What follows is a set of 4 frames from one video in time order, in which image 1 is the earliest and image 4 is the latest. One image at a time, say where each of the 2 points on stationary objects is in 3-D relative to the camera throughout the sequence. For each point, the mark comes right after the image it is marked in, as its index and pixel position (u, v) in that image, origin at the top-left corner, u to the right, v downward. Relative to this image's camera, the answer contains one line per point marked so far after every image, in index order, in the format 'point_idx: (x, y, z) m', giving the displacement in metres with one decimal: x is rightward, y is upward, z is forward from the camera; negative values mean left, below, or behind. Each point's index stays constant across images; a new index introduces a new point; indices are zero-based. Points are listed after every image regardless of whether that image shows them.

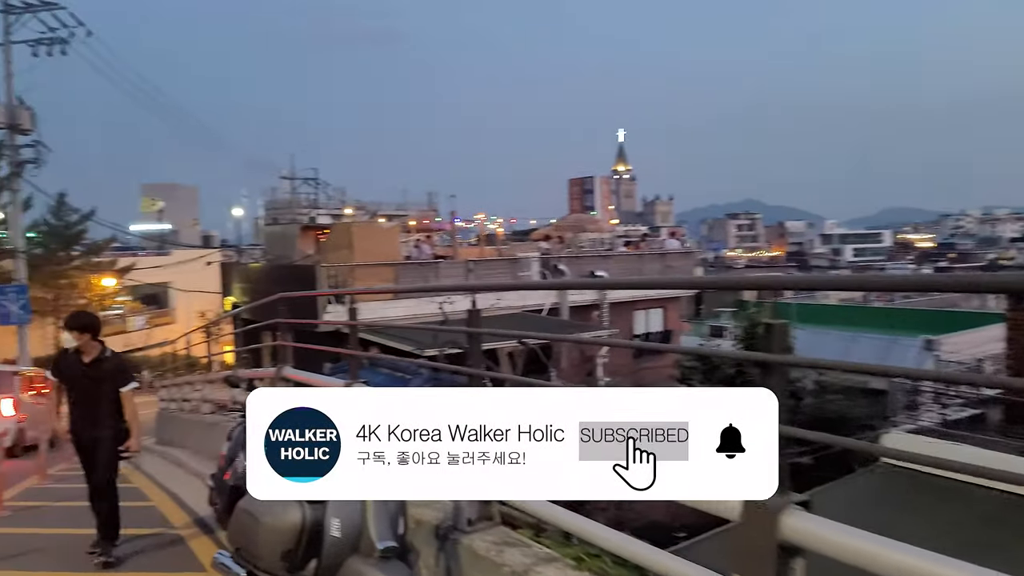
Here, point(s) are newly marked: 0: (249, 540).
0: (-1.7, -1.6, +4.8) m
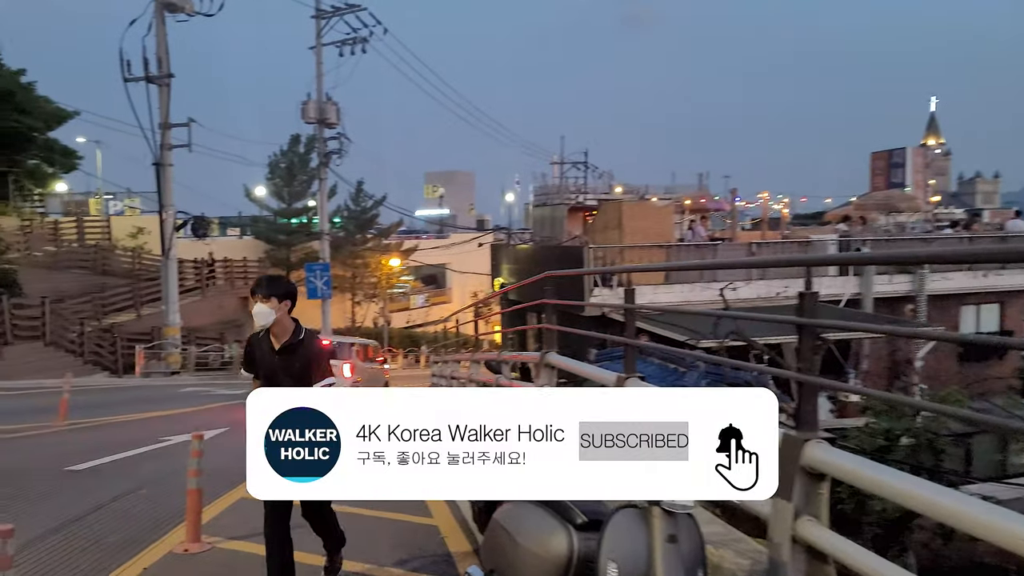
0: (0.0, -1.5, +3.9) m
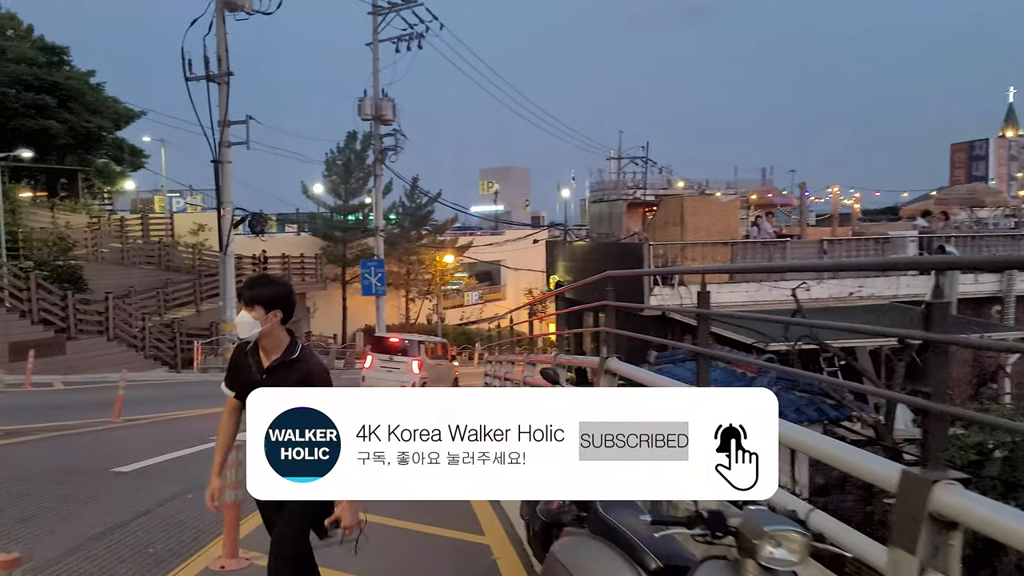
0: (+0.2, -1.5, +3.4) m
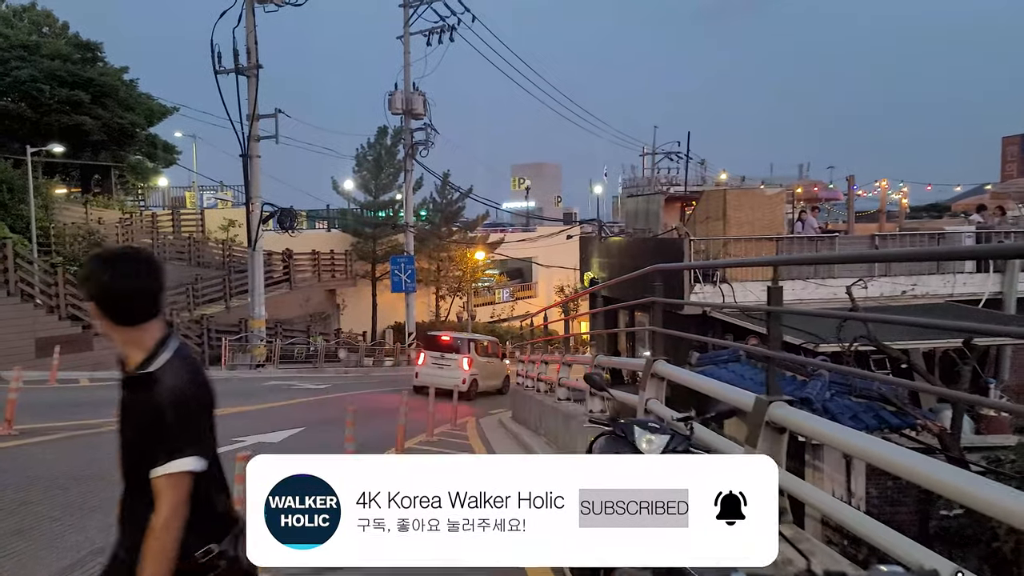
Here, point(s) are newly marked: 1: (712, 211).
0: (+0.4, -1.5, +2.9) m
1: (+3.9, +1.5, +14.4) m
